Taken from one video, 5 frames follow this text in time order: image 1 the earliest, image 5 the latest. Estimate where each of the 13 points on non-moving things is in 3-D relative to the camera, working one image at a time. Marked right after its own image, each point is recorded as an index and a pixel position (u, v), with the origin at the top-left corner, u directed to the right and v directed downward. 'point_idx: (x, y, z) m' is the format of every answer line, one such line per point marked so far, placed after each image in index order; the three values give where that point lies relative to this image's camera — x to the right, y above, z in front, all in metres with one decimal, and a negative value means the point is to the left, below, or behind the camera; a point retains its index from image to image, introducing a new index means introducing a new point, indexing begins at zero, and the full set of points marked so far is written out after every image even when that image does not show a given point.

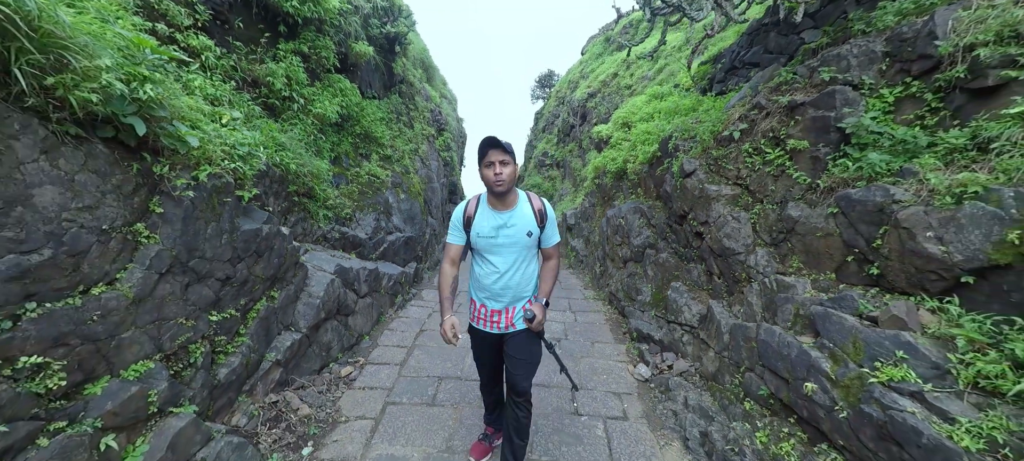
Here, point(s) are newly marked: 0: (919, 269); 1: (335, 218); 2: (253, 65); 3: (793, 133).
0: (+2.1, -0.2, +1.8) m
1: (-2.1, +0.2, +4.2) m
2: (-2.6, +1.7, +3.6) m
3: (+2.1, +0.8, +2.7) m
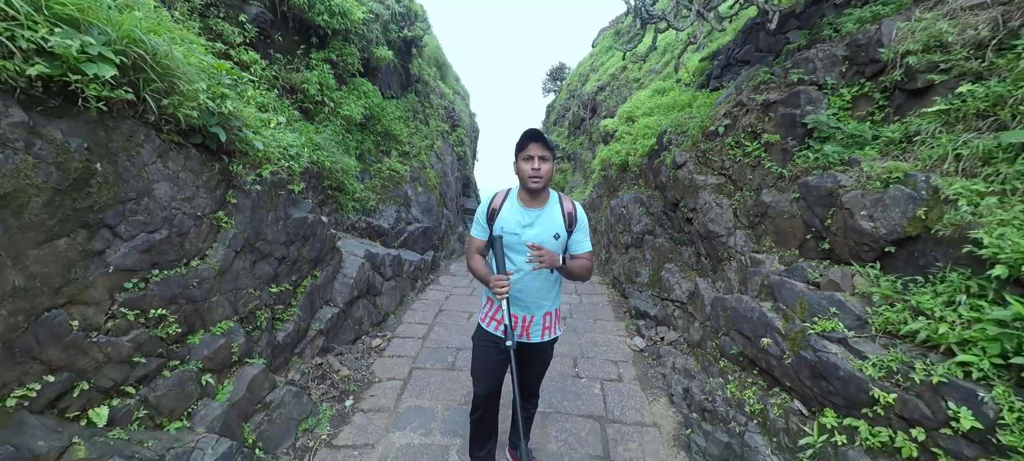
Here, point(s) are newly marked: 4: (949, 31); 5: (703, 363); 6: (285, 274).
0: (+2.1, -0.1, +2.2) m
1: (-2.0, +0.3, +4.6) m
2: (-2.6, +1.8, +4.1) m
3: (+2.2, +0.9, +3.1) m
4: (+2.6, +1.2, +2.2) m
5: (+1.6, -1.1, +3.0) m
6: (-1.8, -0.4, +2.9) m
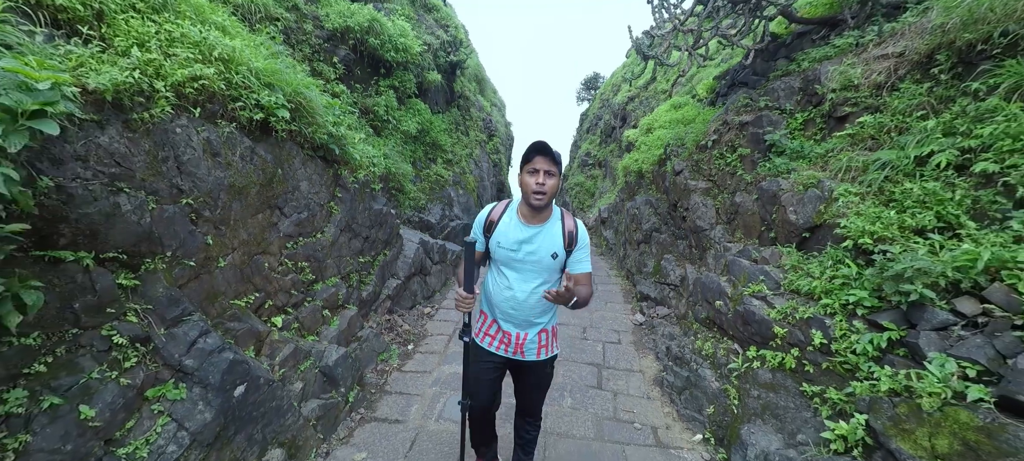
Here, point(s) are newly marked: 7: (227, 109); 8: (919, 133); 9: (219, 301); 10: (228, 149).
0: (+2.2, 0.0, +2.9) m
1: (-1.6, +0.4, +5.7) m
2: (-2.2, +1.9, +5.2) m
3: (+2.4, +1.0, +3.9) m
4: (+2.8, +1.3, +2.9) m
5: (+1.8, -1.0, +3.8) m
6: (-1.6, -0.2, +4.0) m
7: (-2.0, +0.8, +2.5) m
8: (+2.6, +0.6, +2.3) m
9: (-1.9, -0.5, +2.3) m
10: (-2.0, +0.6, +2.5) m
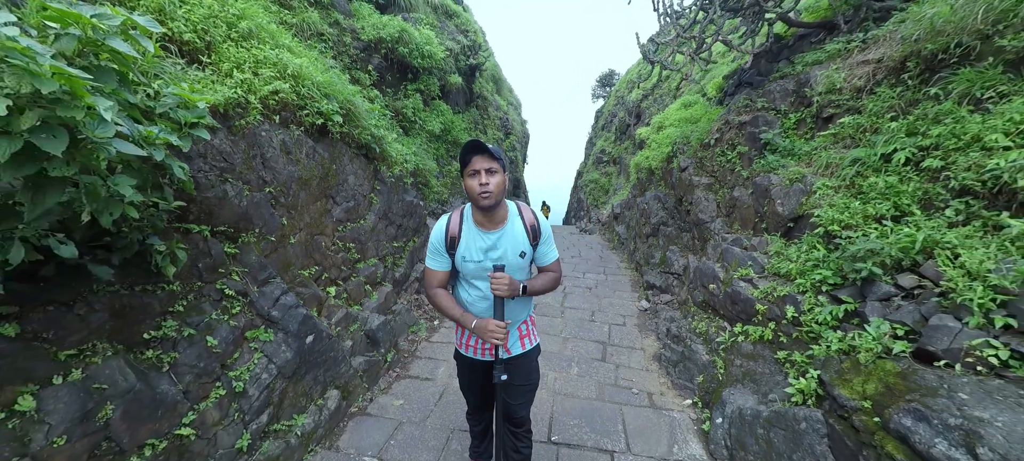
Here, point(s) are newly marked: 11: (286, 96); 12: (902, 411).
0: (+2.4, +0.1, +3.3) m
1: (-1.3, +0.5, +6.3) m
2: (-1.9, +2.1, +5.8) m
3: (+2.6, +1.0, +4.2) m
4: (+2.9, +1.3, +3.2) m
5: (+2.0, -1.0, +4.2) m
6: (-1.4, -0.1, +4.5) m
7: (-1.8, +1.0, +3.1) m
8: (+2.7, +0.7, +2.6) m
9: (-1.8, -0.3, +2.9) m
10: (-1.8, +0.7, +3.0) m
11: (-1.8, +1.1, +2.9) m
12: (+1.7, -0.8, +1.6) m
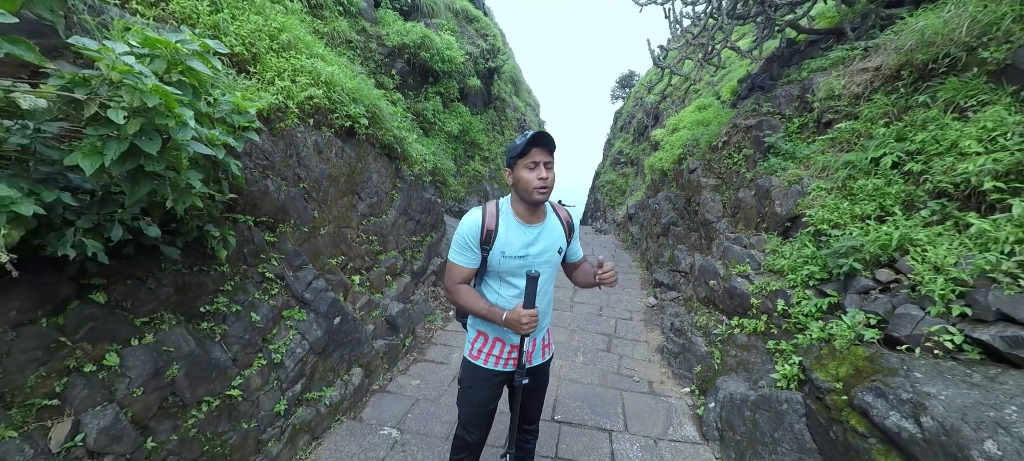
0: (+2.5, +0.1, +3.4) m
1: (-1.0, +0.6, +6.6) m
2: (-1.6, +2.2, +6.1) m
3: (+2.8, +1.0, +4.3) m
4: (+3.0, +1.3, +3.3) m
5: (+2.1, -0.9, +4.3) m
6: (-1.3, 0.0, +4.8) m
7: (-1.7, +1.1, +3.4) m
8: (+2.8, +0.7, +2.7) m
9: (-1.7, -0.3, +3.2) m
10: (-1.7, +0.8, +3.4) m
11: (-1.7, +1.2, +3.2) m
12: (+1.7, -0.8, +1.8) m
